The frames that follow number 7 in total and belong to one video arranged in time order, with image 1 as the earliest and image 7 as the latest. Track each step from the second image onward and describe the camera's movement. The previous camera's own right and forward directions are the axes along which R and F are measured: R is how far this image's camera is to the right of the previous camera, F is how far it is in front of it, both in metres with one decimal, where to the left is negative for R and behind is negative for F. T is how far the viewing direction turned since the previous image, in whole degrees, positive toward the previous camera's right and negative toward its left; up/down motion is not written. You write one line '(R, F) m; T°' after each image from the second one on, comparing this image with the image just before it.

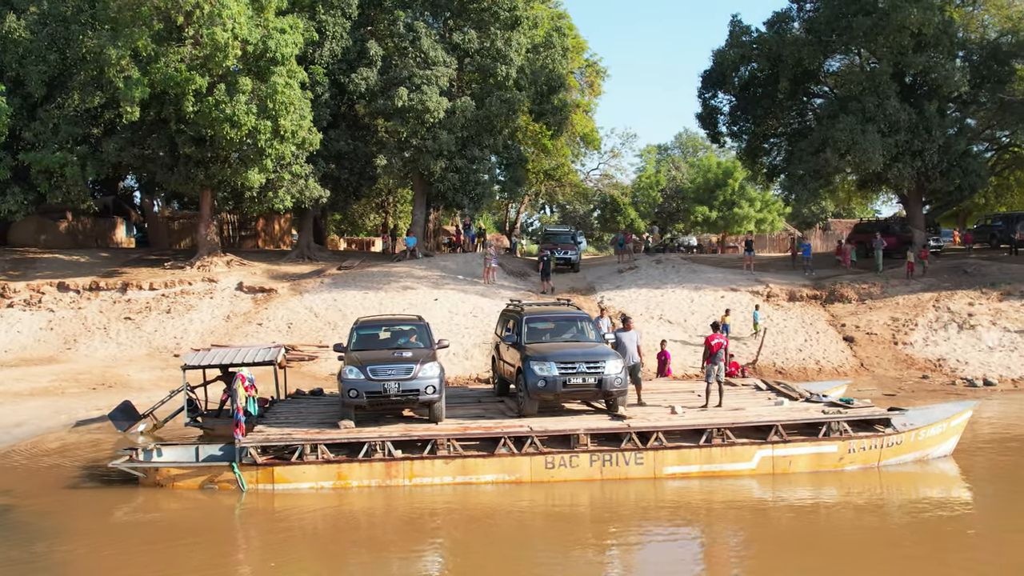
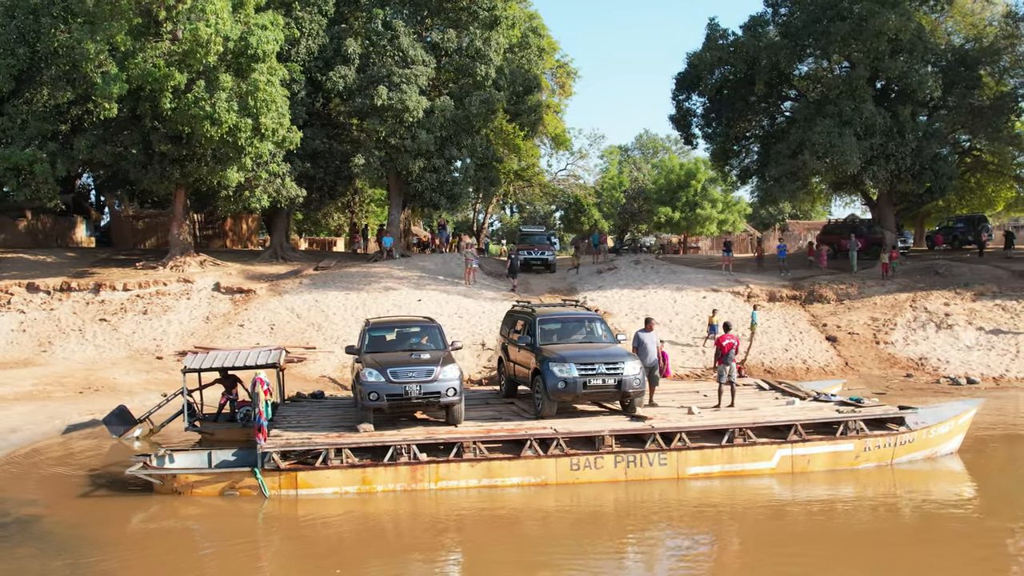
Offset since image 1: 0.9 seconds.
(-0.7, +0.1) m; +3°
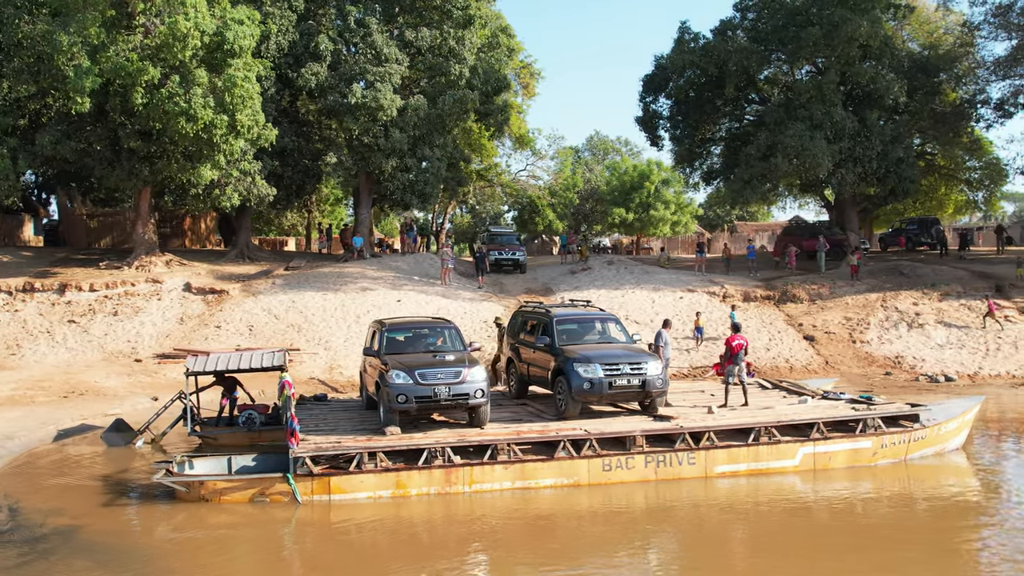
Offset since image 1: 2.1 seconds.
(-0.9, +0.1) m; +3°
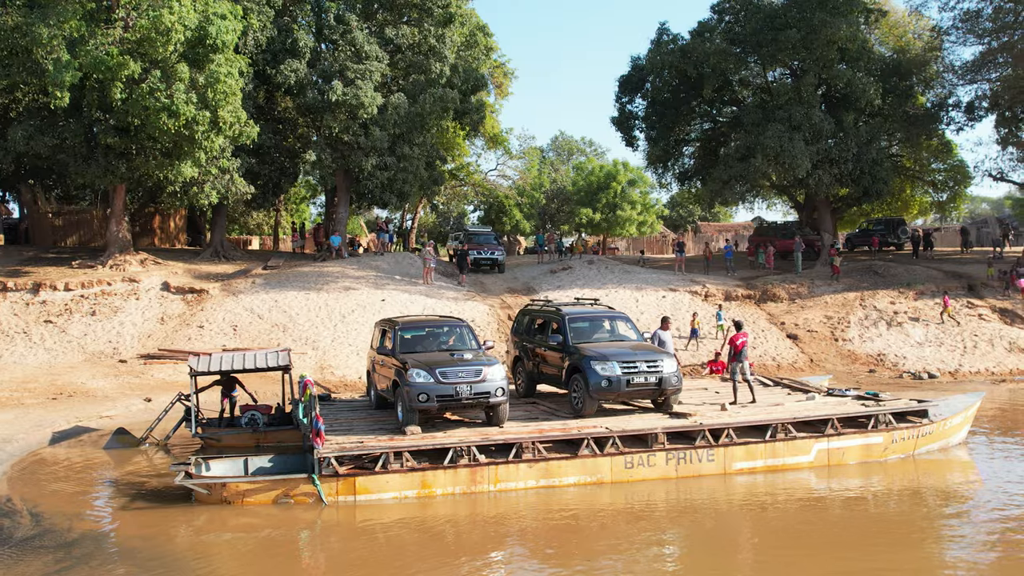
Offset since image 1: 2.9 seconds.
(-0.7, +0.1) m; +2°
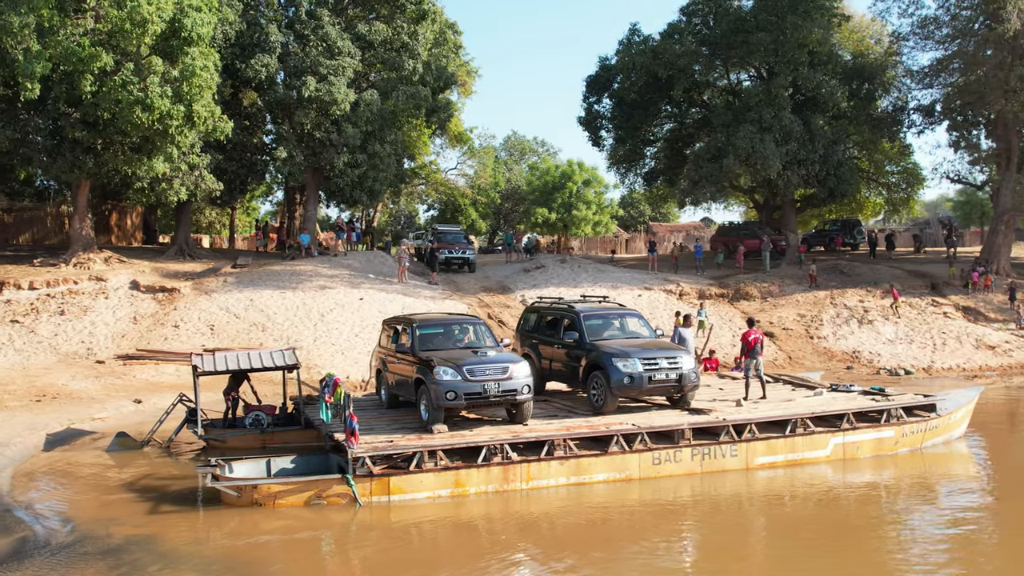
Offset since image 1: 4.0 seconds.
(-0.9, +0.1) m; +3°
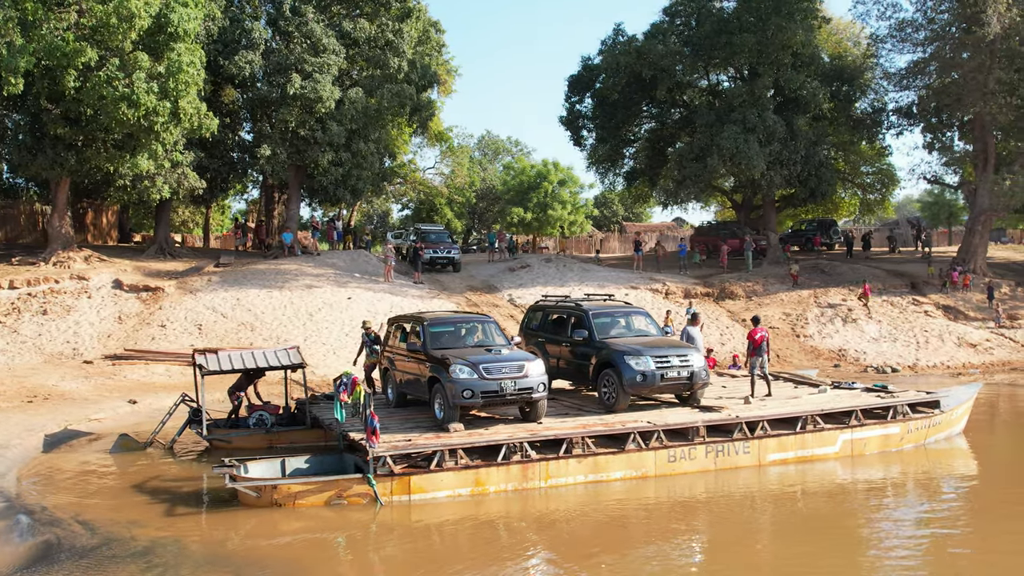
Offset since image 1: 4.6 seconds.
(-0.5, 0.0) m; +2°
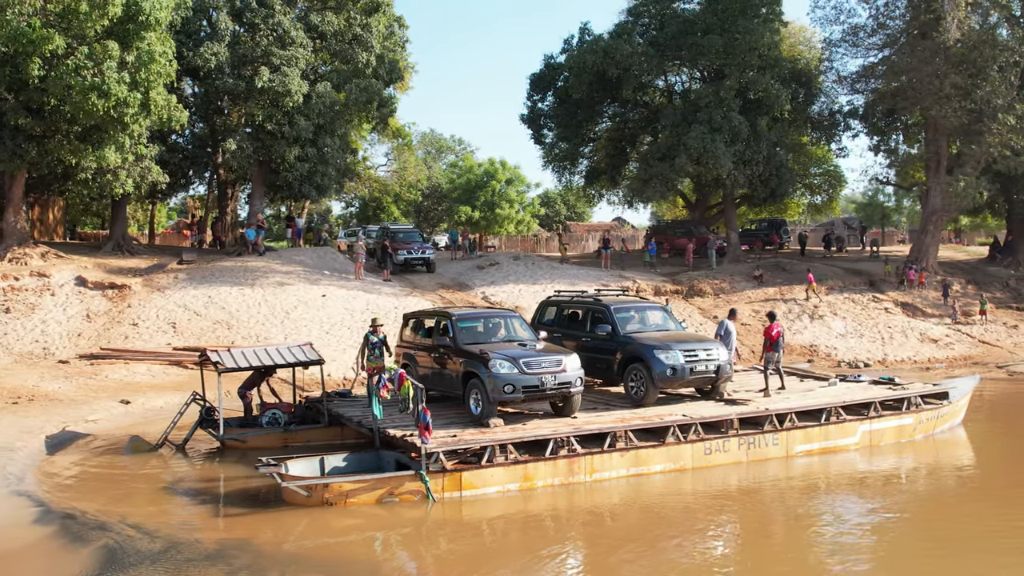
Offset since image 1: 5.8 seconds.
(-1.1, +0.1) m; +4°
